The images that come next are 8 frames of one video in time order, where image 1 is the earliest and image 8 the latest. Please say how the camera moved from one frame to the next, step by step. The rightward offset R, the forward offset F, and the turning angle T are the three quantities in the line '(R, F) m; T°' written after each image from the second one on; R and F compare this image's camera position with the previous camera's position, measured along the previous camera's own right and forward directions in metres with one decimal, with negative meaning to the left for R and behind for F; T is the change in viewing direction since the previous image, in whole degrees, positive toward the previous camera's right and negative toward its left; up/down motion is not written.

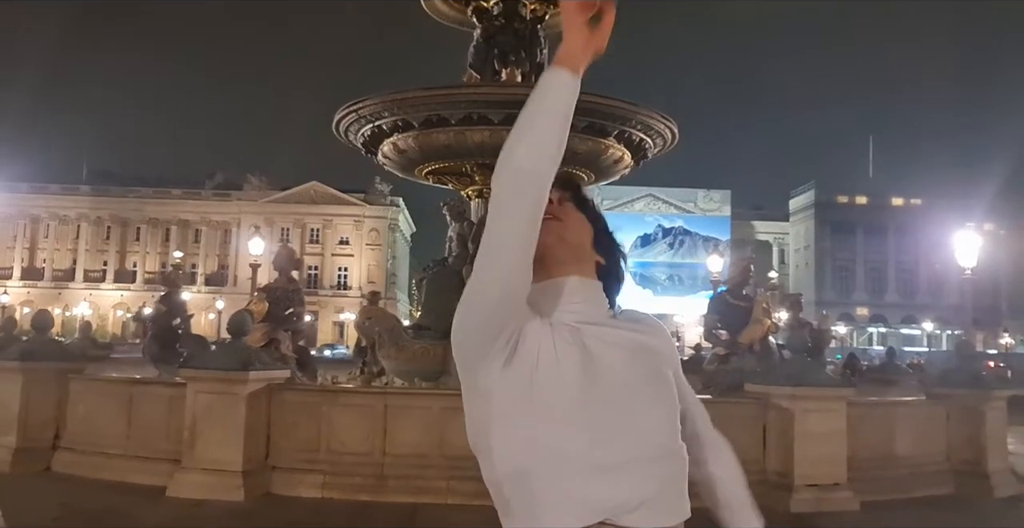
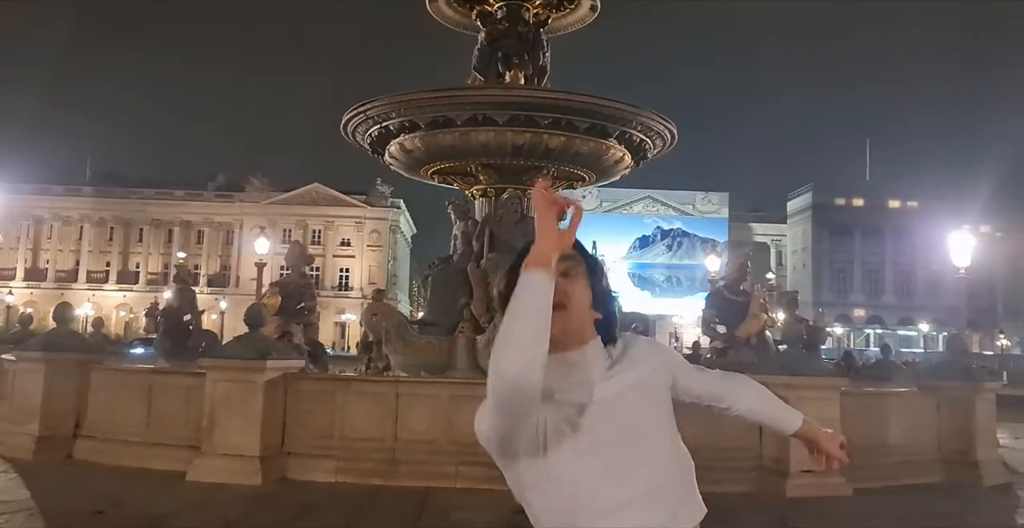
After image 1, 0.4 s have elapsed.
(-0.1, -0.3) m; 0°
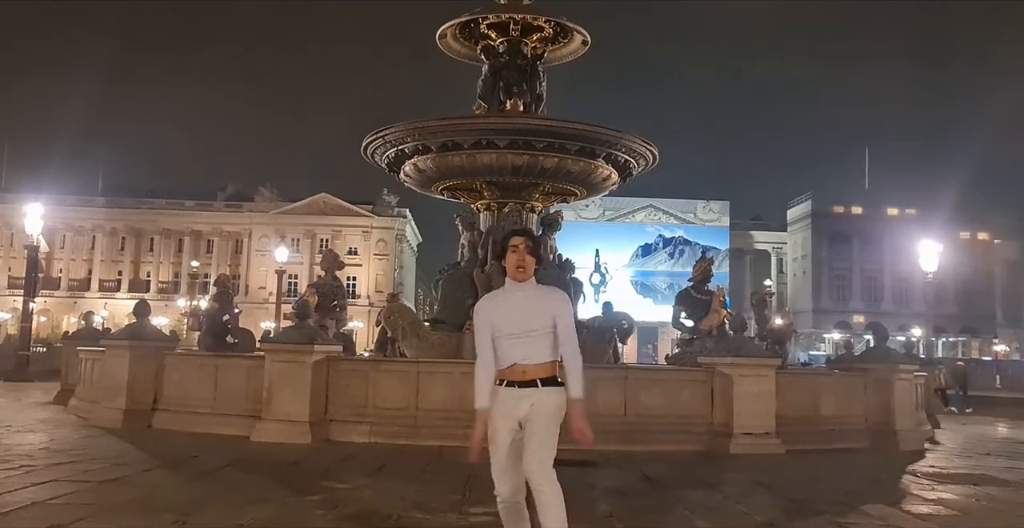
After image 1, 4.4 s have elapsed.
(+0.1, -1.6) m; 0°
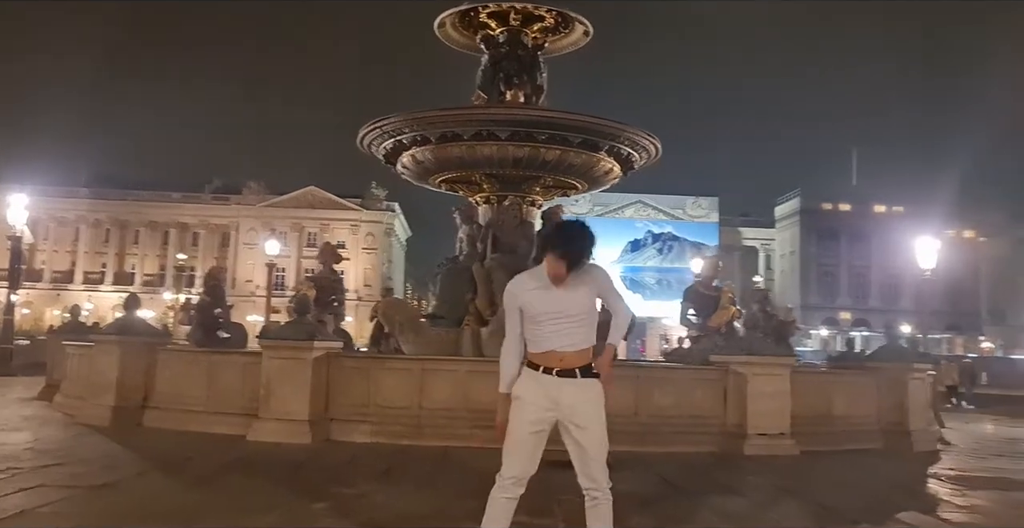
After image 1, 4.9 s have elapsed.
(-0.2, +0.3) m; +1°
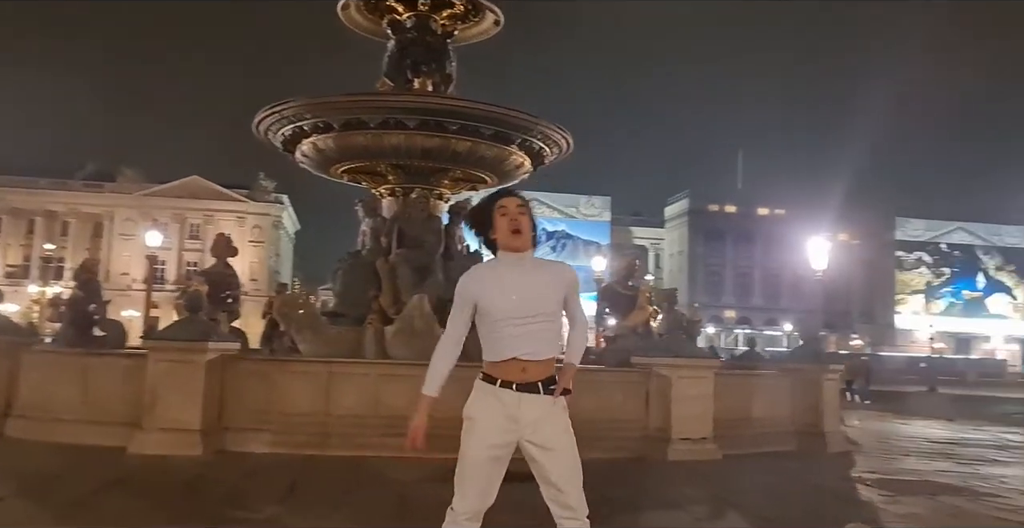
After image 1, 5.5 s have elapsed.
(-0.2, +0.5) m; +7°
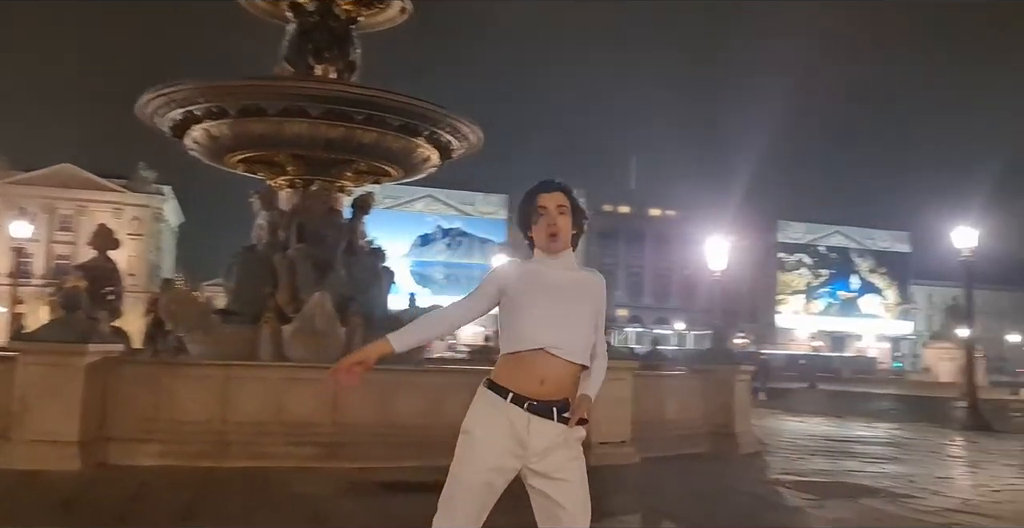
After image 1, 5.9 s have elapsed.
(-0.2, +0.4) m; +7°
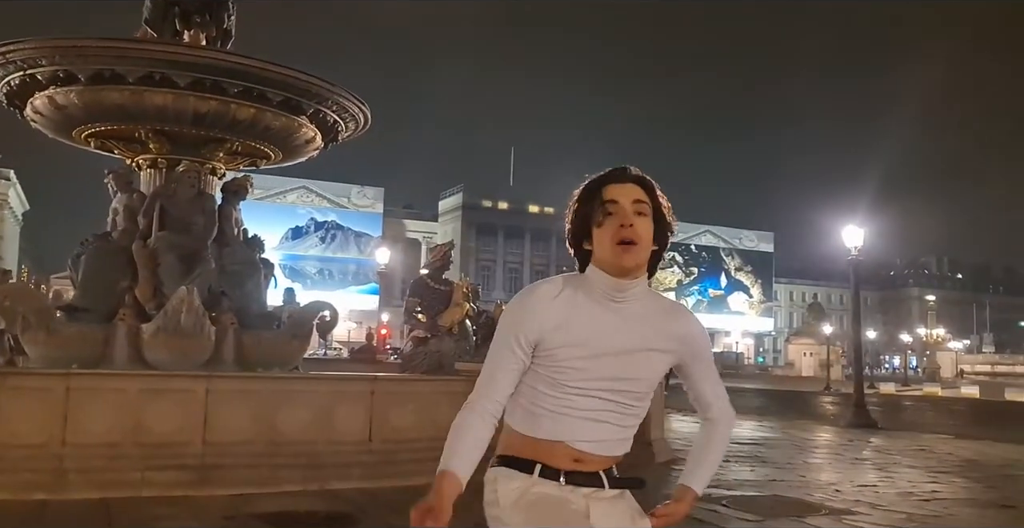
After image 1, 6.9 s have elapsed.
(-0.2, +0.8) m; +8°
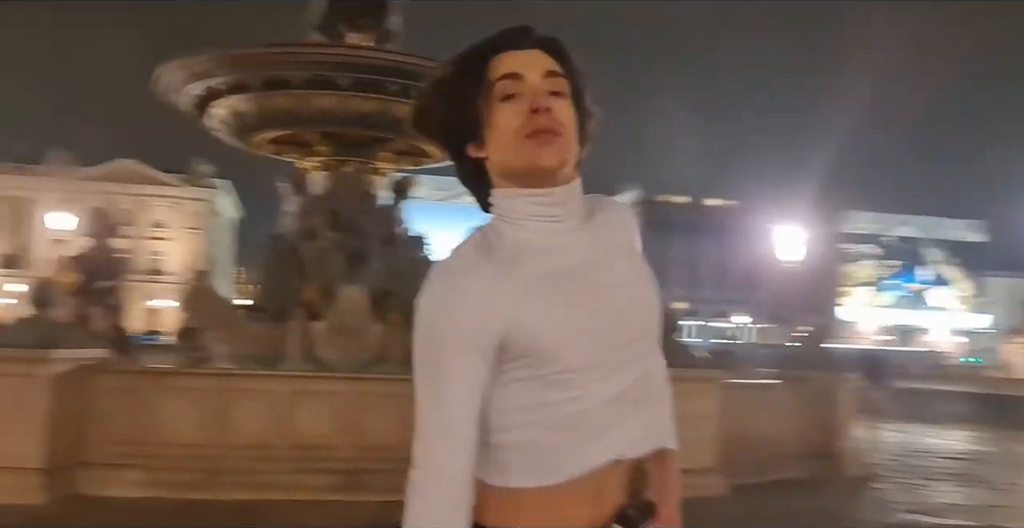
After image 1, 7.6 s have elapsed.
(+0.1, +0.5) m; -12°
